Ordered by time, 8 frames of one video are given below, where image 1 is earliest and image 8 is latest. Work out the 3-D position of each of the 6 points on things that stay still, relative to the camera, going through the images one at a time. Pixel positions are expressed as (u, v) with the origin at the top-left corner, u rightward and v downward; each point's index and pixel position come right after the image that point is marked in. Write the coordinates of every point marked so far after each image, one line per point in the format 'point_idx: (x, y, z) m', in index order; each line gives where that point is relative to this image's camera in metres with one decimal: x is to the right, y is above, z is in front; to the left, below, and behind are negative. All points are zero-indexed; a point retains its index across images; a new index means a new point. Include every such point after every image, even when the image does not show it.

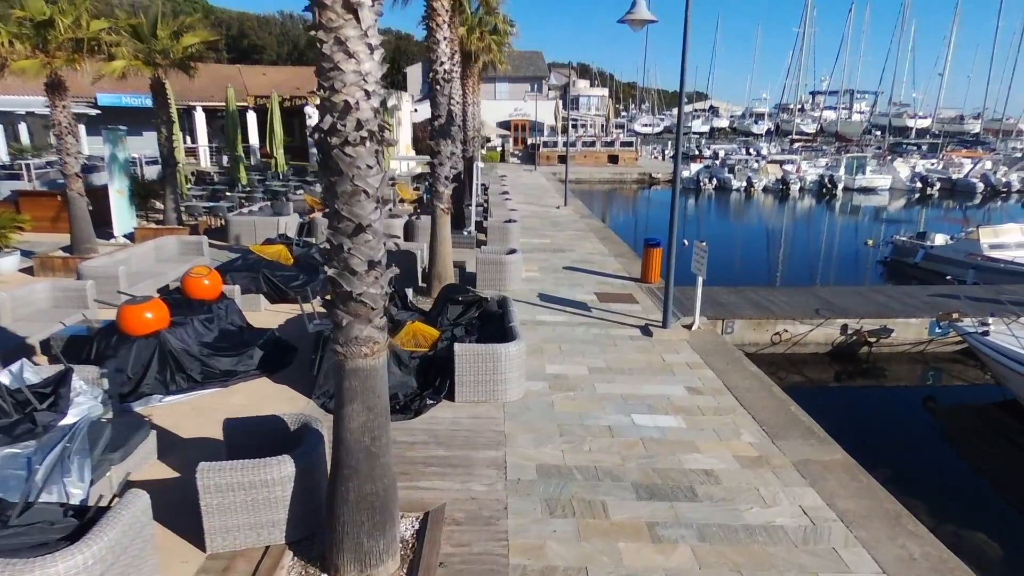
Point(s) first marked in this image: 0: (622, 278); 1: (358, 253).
0: (+2.4, +0.2, +14.6) m
1: (-1.0, +0.2, +4.3) m
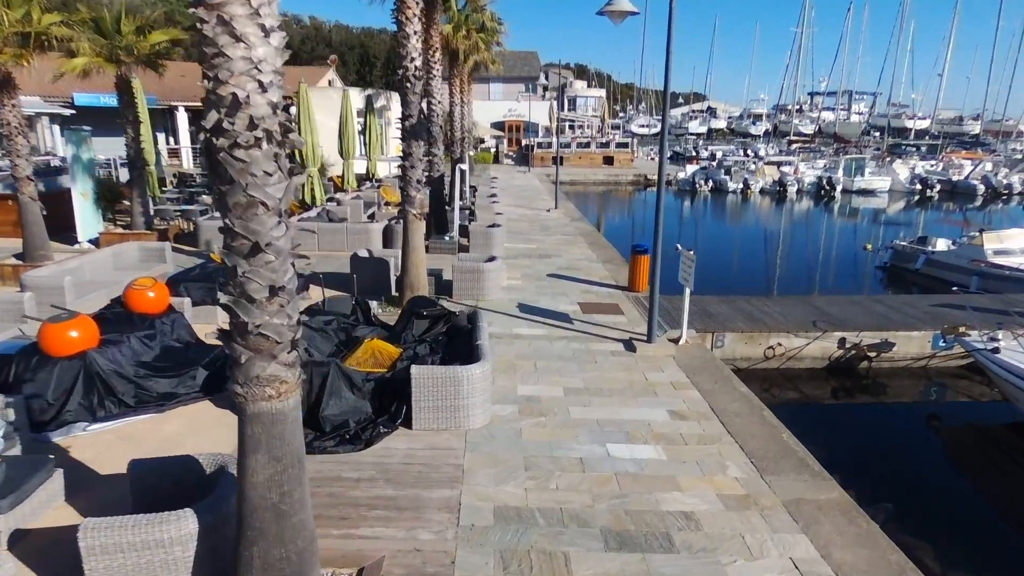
0: (+2.0, 0.0, +13.9) m
1: (-1.4, +0.1, +3.6) m
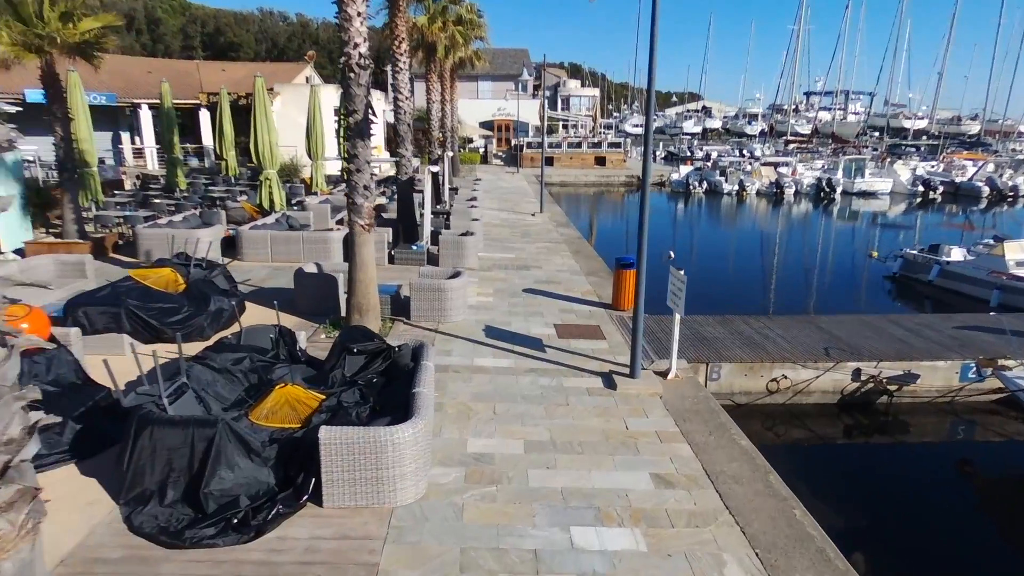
0: (+1.4, -0.3, +12.4) m
1: (-1.8, -0.3, +2.1) m
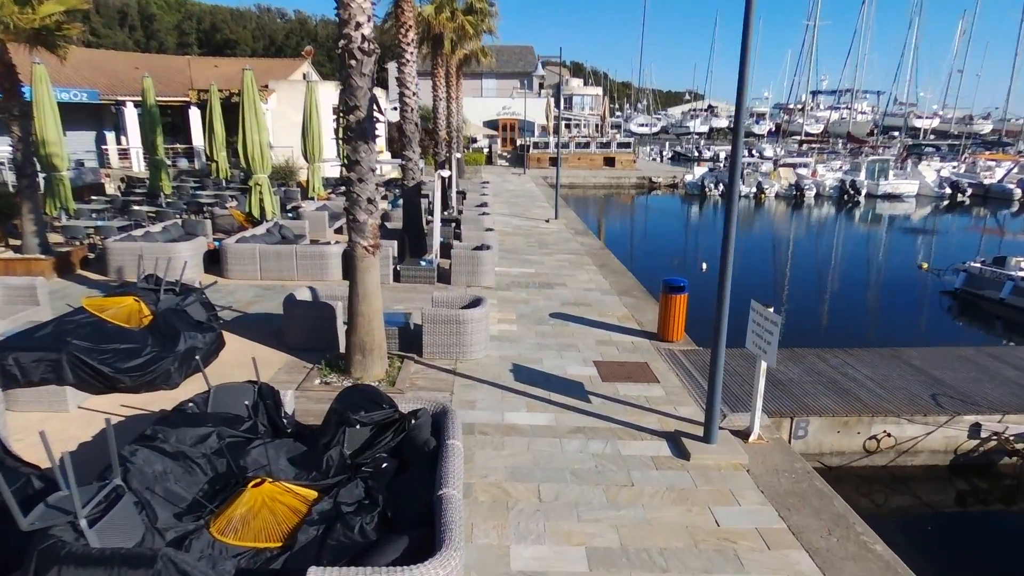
0: (+1.8, -0.7, +10.6) m
1: (-1.4, -0.7, +0.3) m
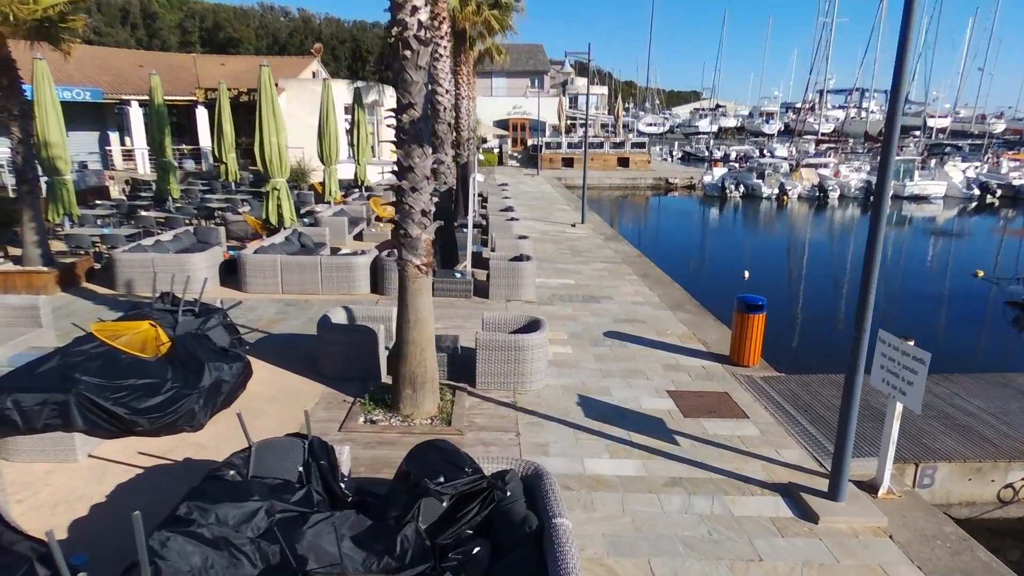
0: (+2.6, -0.9, +9.5) m
1: (-0.7, -0.9, -0.7) m
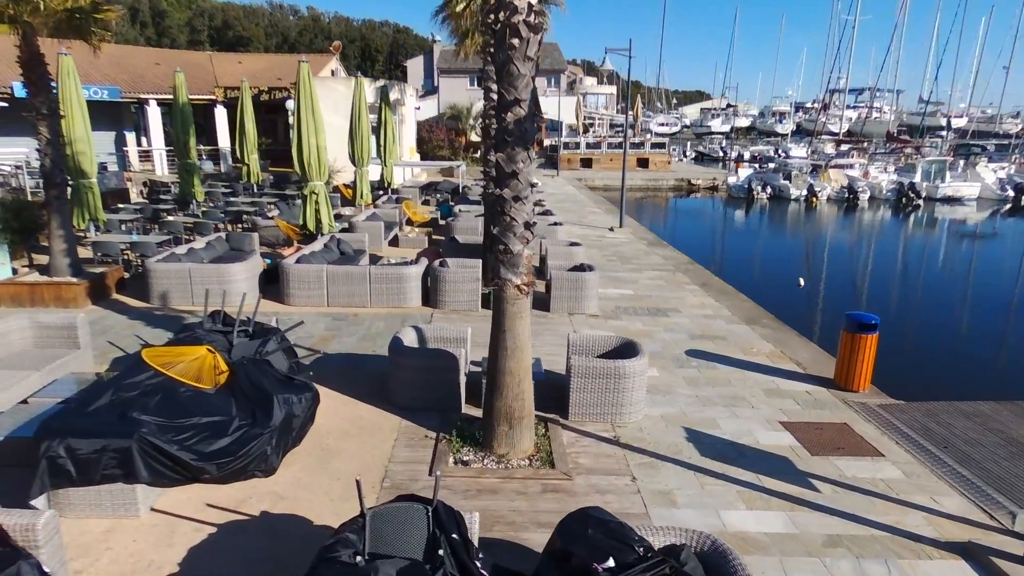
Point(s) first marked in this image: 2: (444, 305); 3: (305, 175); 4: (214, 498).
0: (+3.6, -1.1, +8.7) m
1: (+0.3, -1.1, -1.6) m
2: (-1.1, -0.3, +11.0) m
3: (-4.0, +2.2, +13.2) m
4: (-2.4, -1.7, +5.5) m
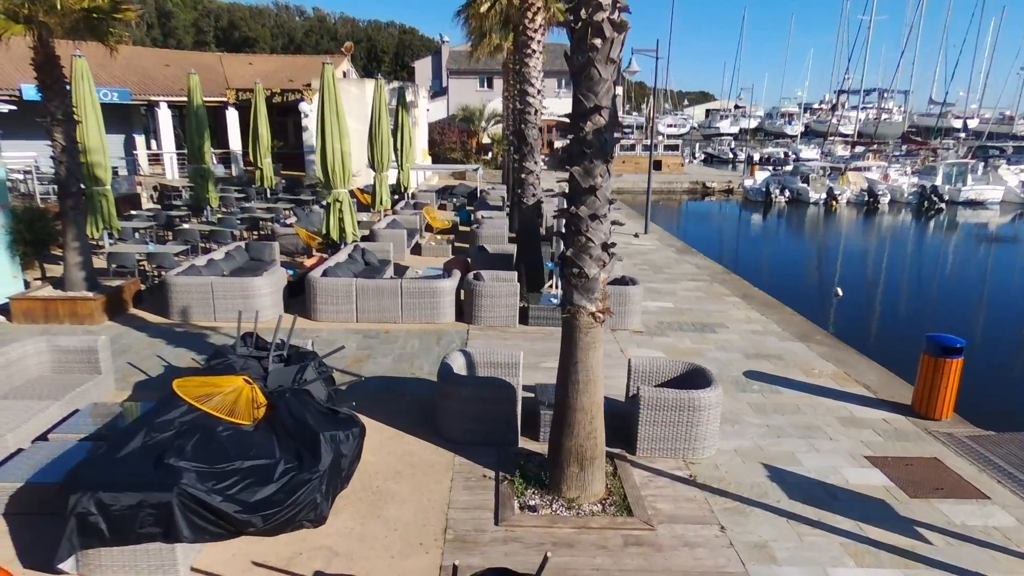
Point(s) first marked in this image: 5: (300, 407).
0: (+4.2, -1.3, +8.1) m
1: (+0.9, -1.3, -2.2) m
2: (-0.5, -0.5, +10.4) m
3: (-3.4, +2.0, +12.7) m
4: (-1.8, -1.9, +4.9) m
5: (-1.8, -1.0, +5.9) m
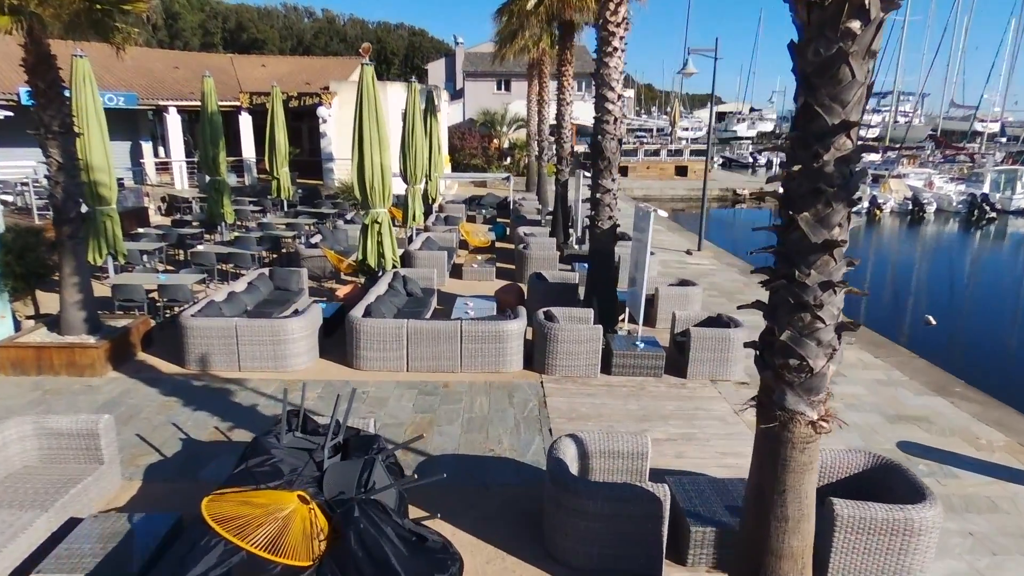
0: (+5.3, -1.9, +6.4) m
1: (+1.9, -1.9, -3.9) m
2: (+0.5, -1.0, +8.8) m
3: (-2.4, +1.4, +11.0) m
4: (-0.8, -2.5, +3.2) m
5: (-0.8, -1.6, +4.2) m
